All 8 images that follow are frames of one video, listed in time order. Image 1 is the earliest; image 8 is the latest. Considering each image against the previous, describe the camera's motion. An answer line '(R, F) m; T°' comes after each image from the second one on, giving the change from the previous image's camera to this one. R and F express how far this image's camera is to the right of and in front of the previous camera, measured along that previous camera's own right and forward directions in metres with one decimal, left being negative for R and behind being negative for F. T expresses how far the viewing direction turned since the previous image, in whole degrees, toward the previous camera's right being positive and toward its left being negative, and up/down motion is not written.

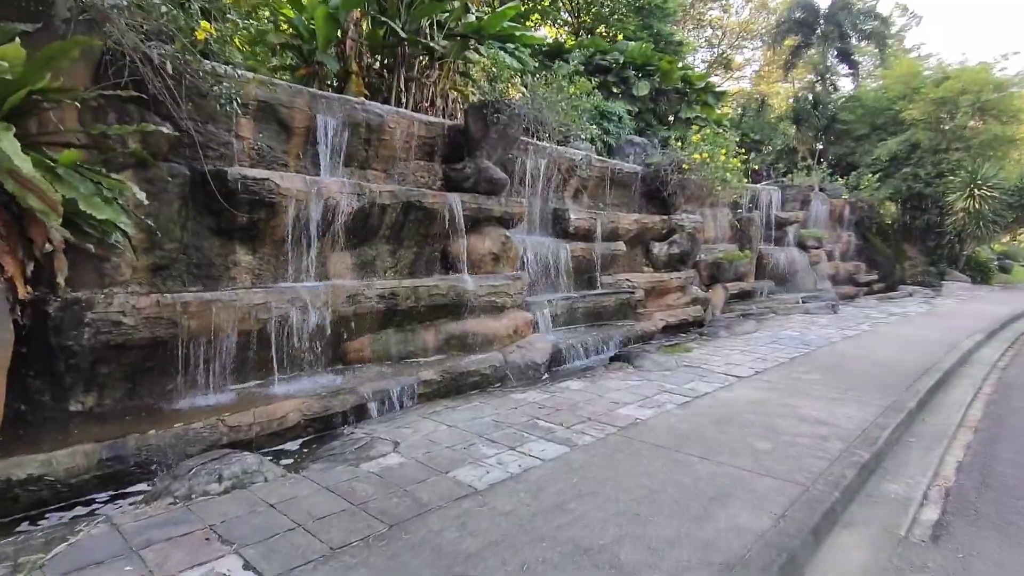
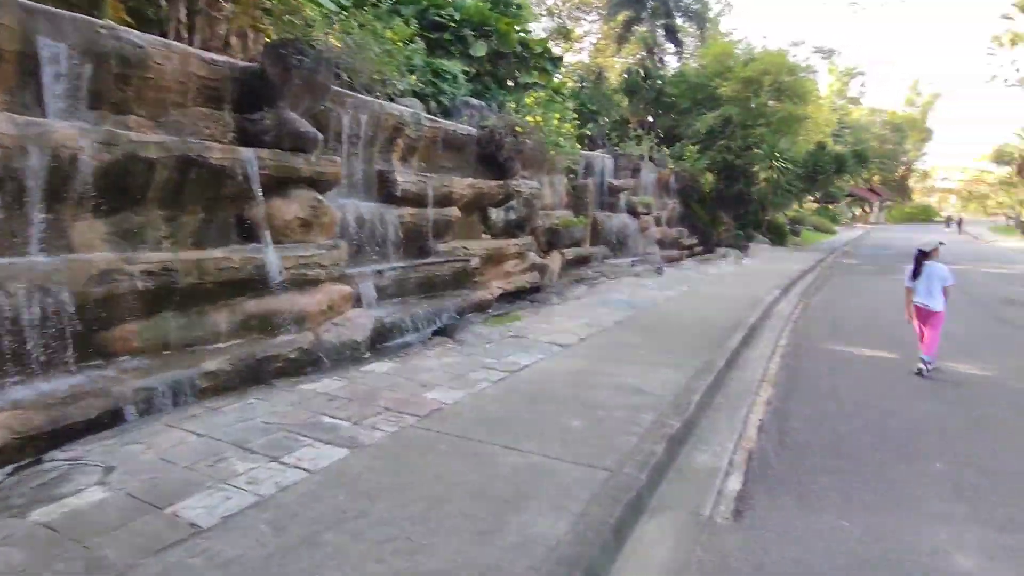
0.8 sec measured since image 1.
(+0.6, +0.7) m; +14°
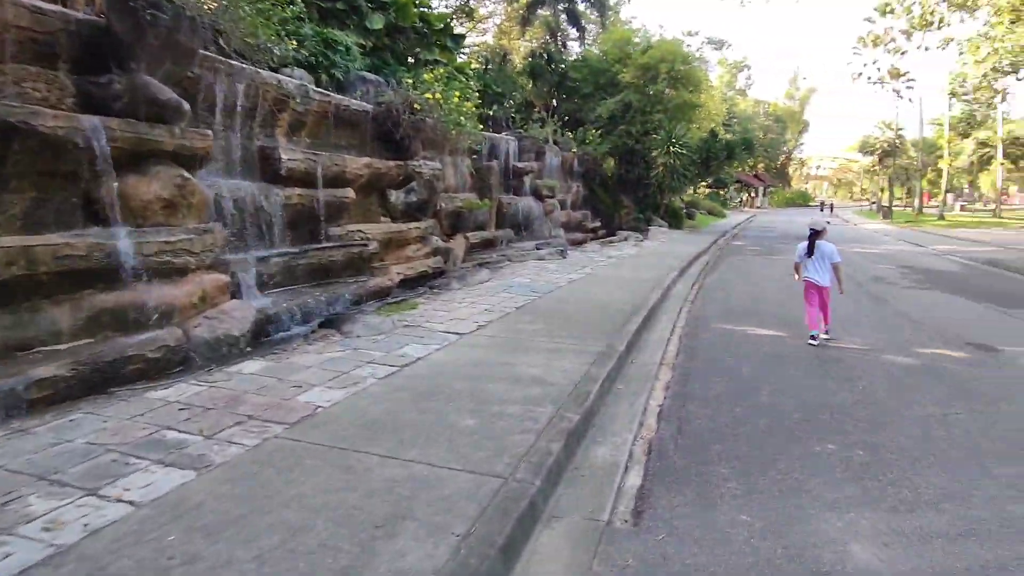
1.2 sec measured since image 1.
(+0.2, +0.4) m; +9°
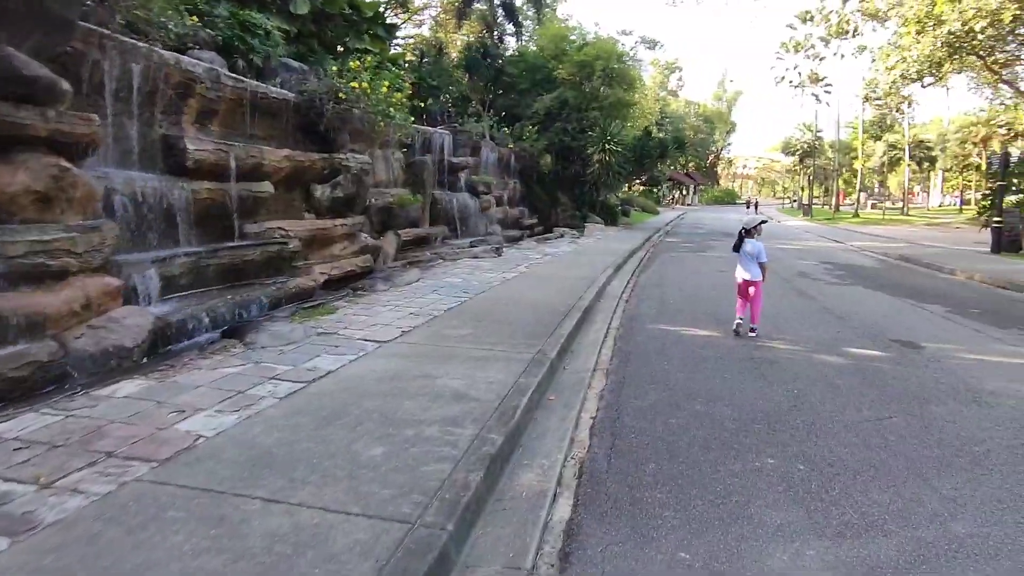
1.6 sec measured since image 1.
(+0.2, +0.4) m; +6°
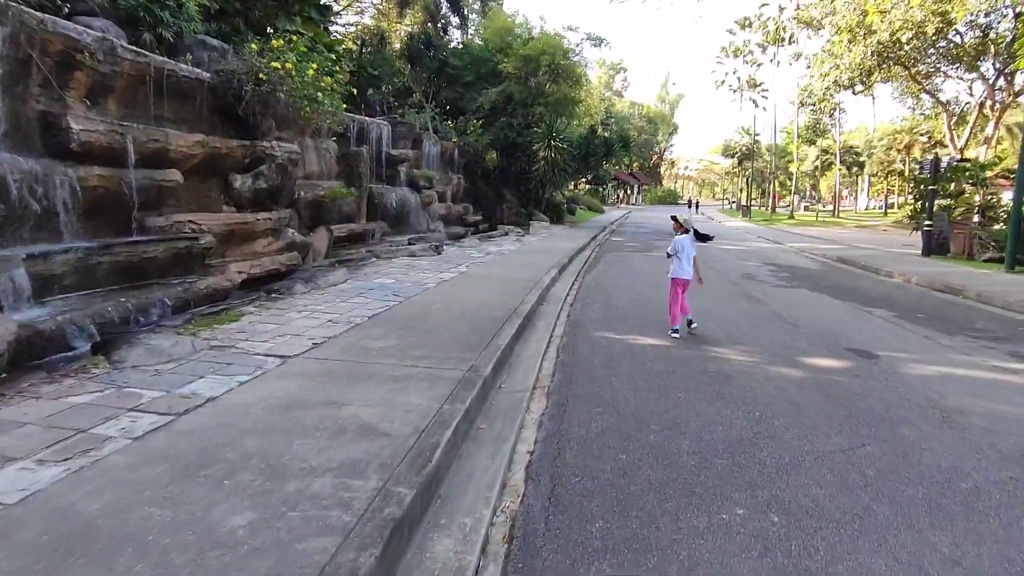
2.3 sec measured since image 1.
(+0.2, +0.8) m; +5°
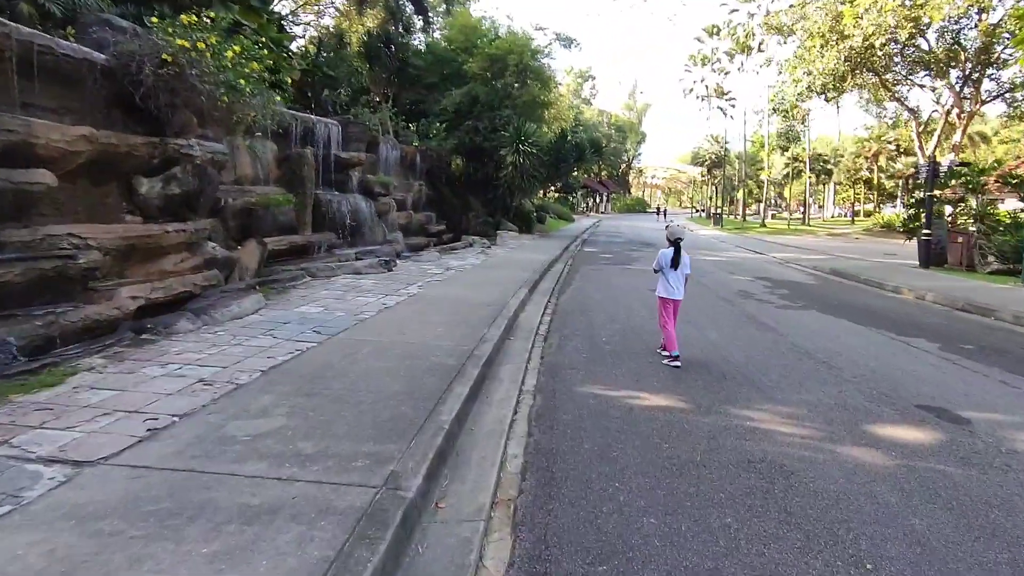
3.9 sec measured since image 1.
(+0.1, +1.9) m; +3°
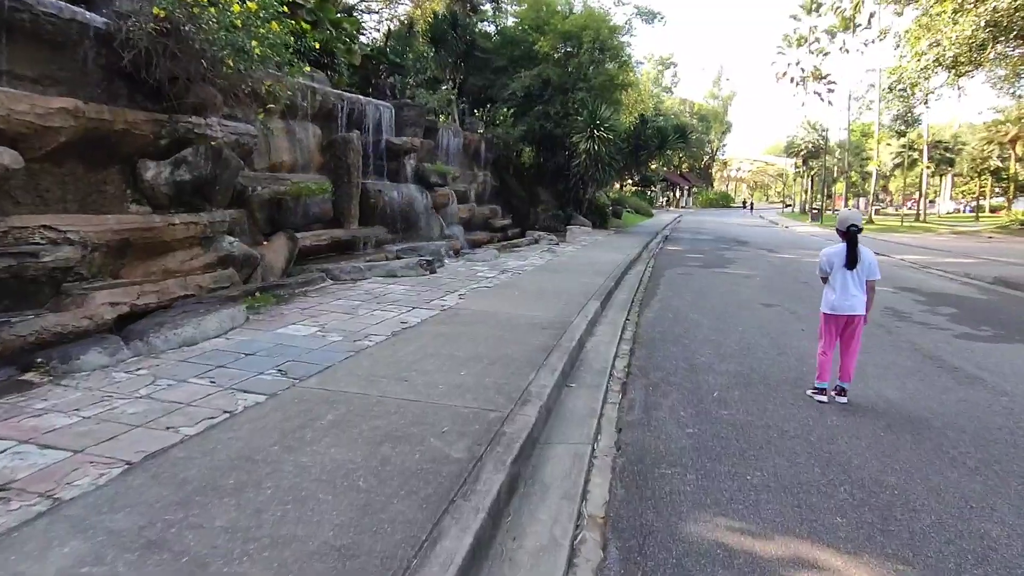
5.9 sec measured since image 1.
(+0.1, +2.4) m; -7°
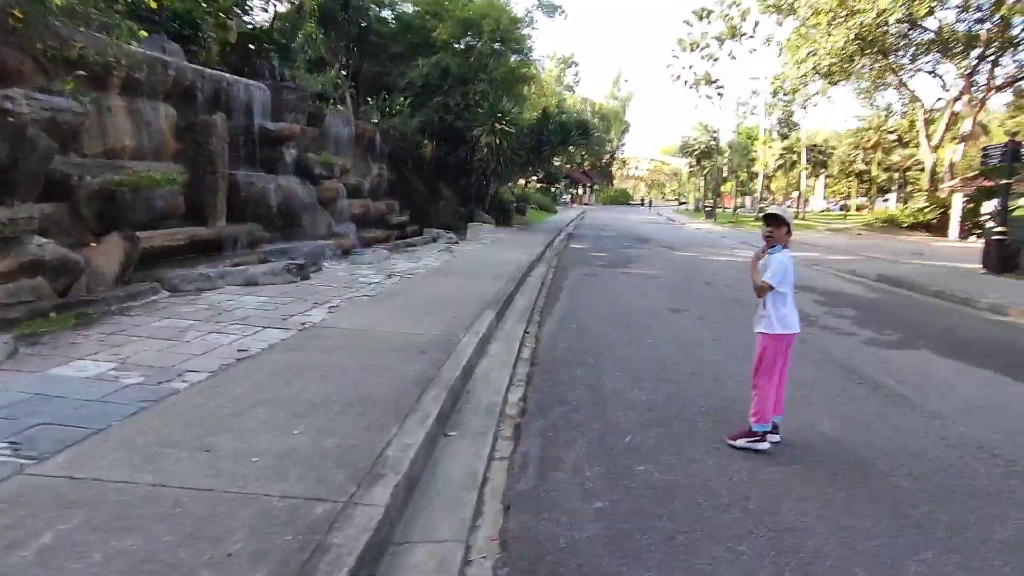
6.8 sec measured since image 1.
(+0.3, +1.1) m; +9°
